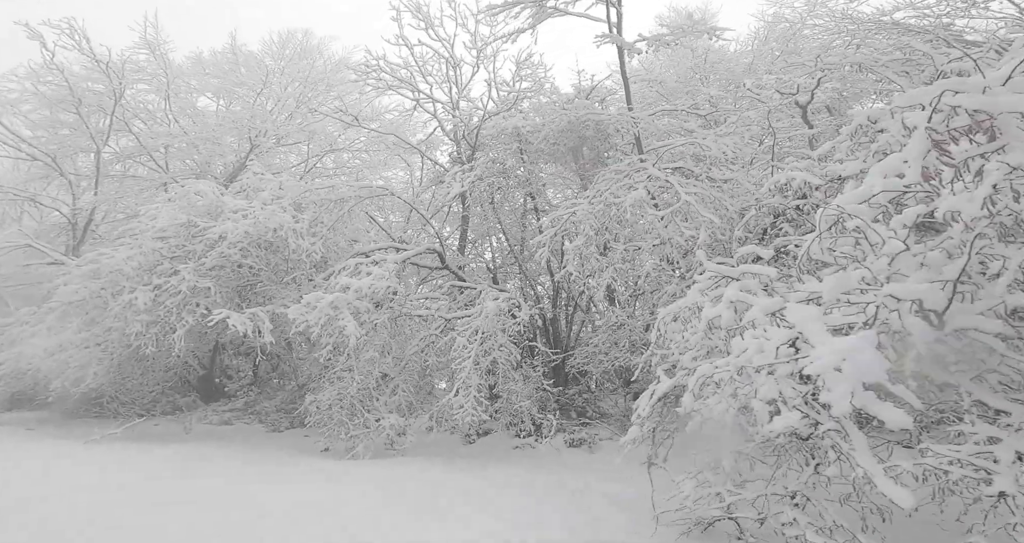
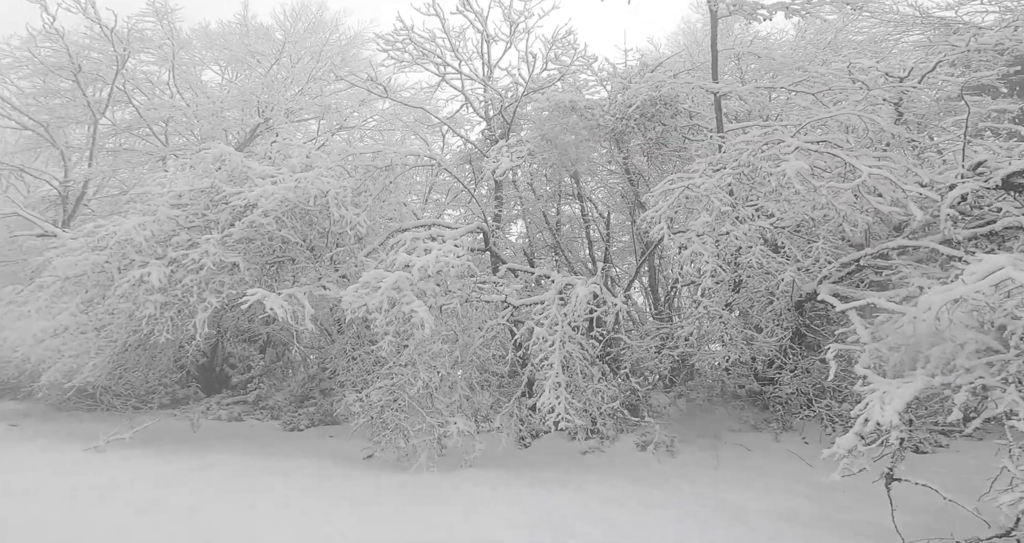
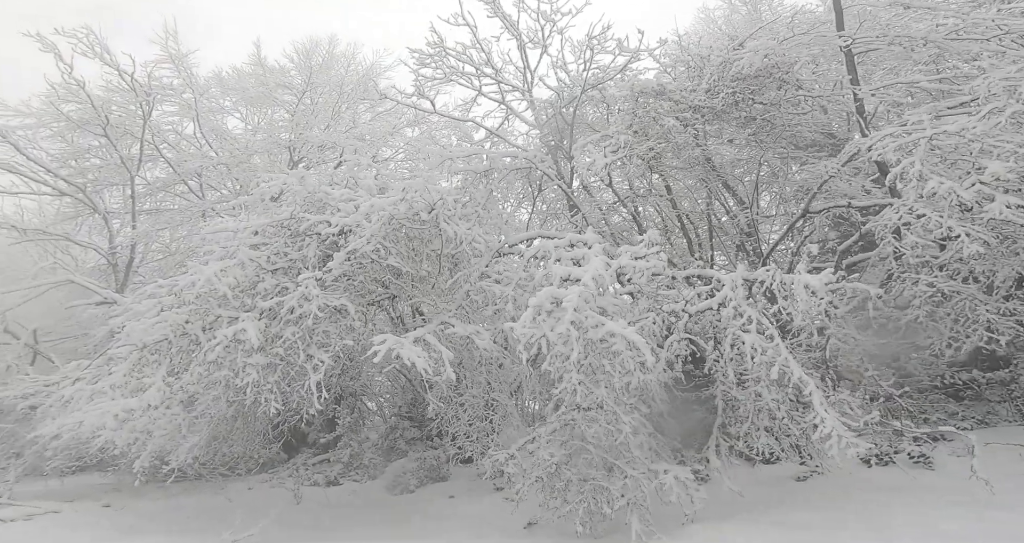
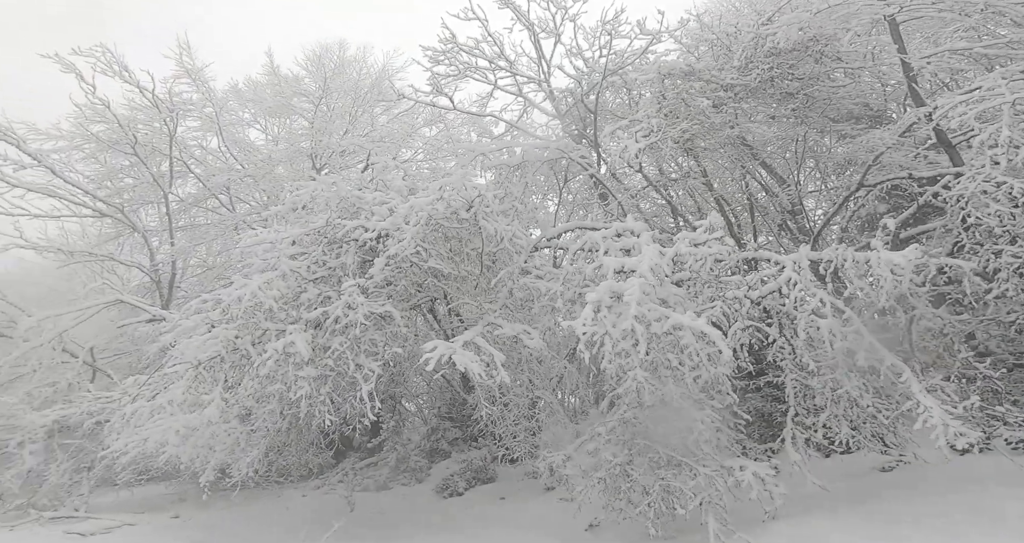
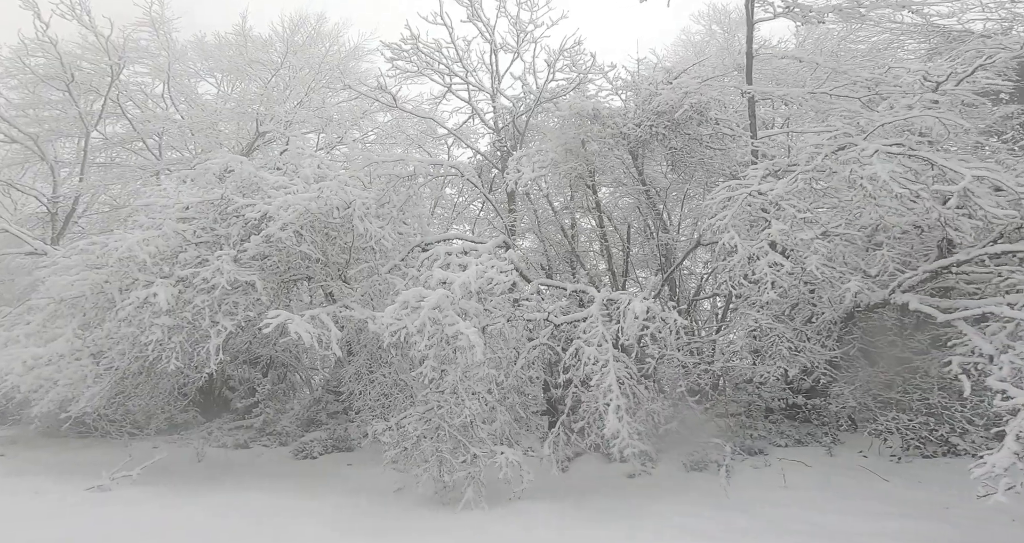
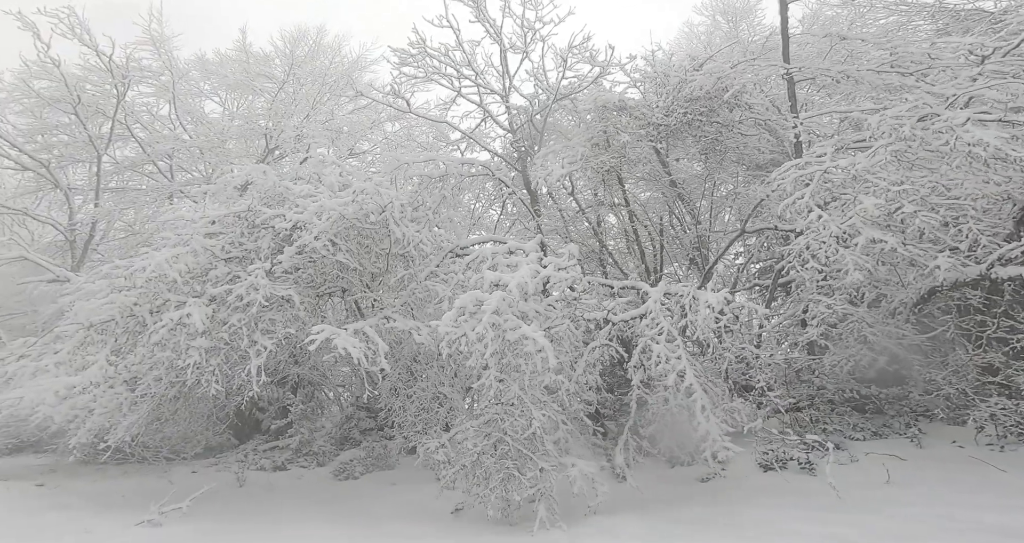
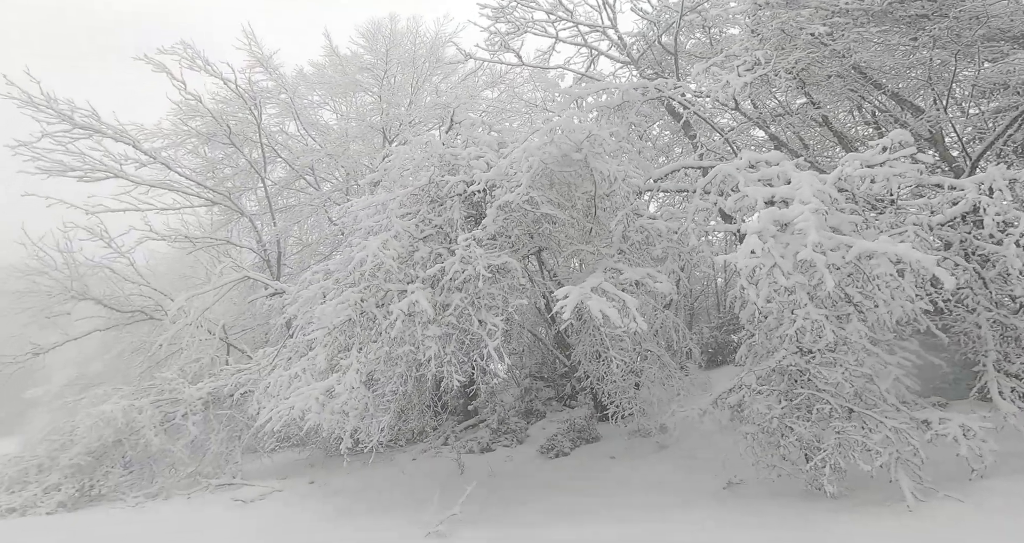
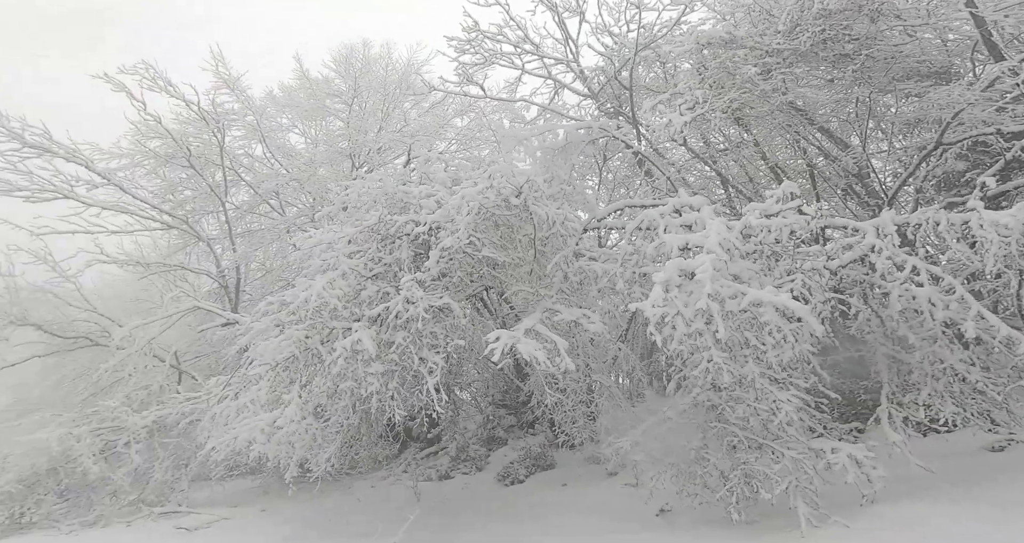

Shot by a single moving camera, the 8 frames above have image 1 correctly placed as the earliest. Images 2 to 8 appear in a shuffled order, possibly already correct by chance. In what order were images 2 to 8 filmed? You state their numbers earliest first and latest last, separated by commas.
2, 5, 6, 3, 4, 8, 7
